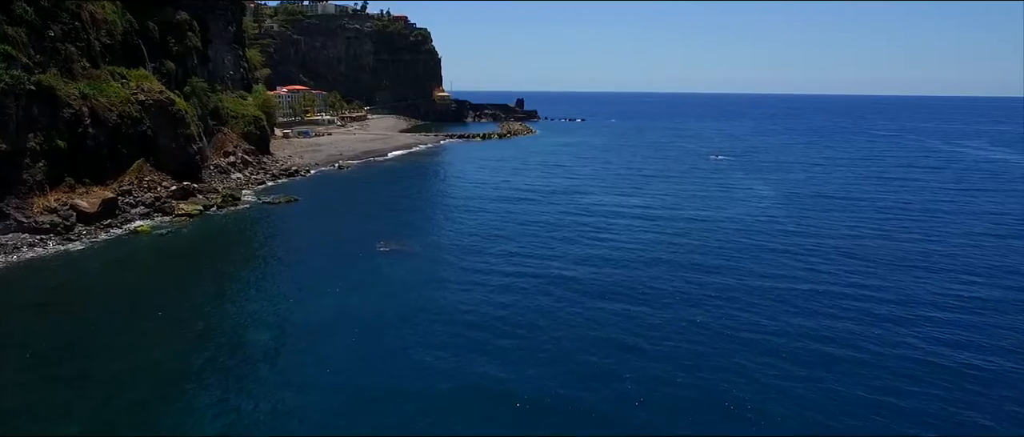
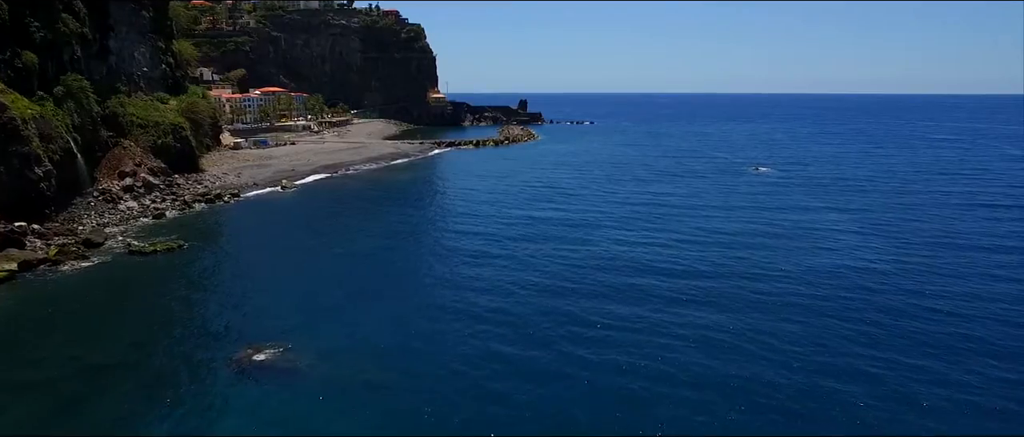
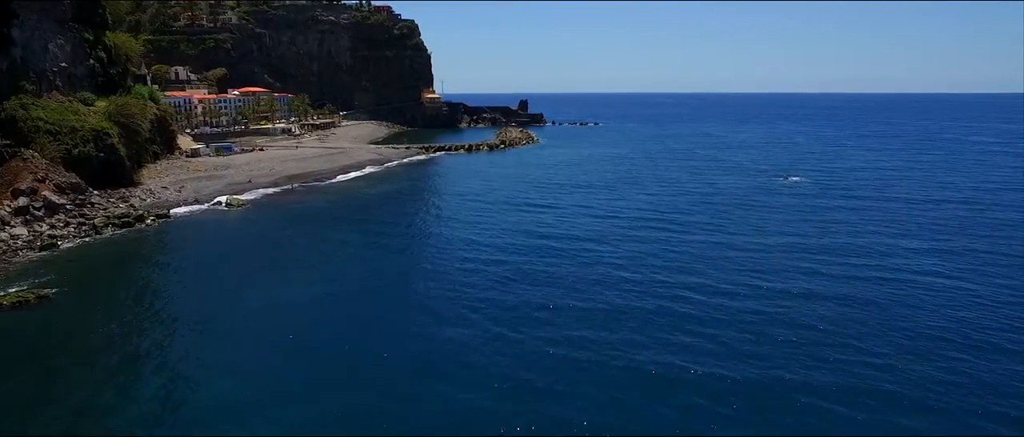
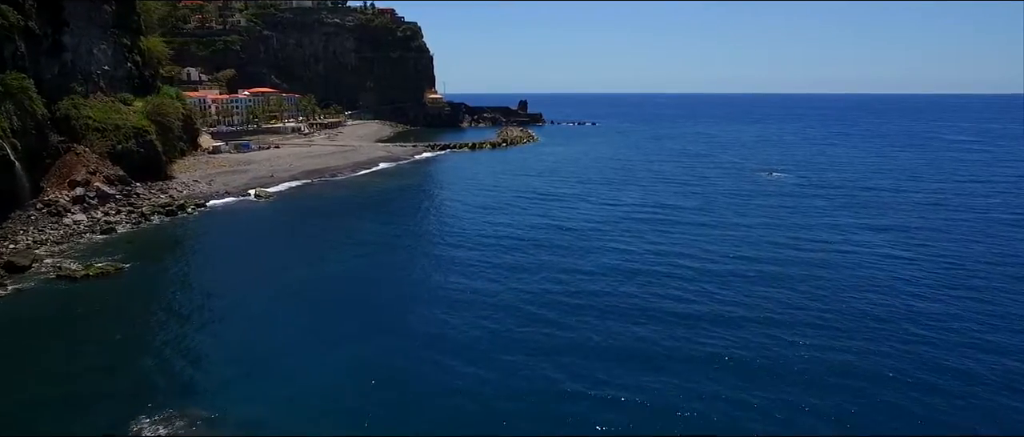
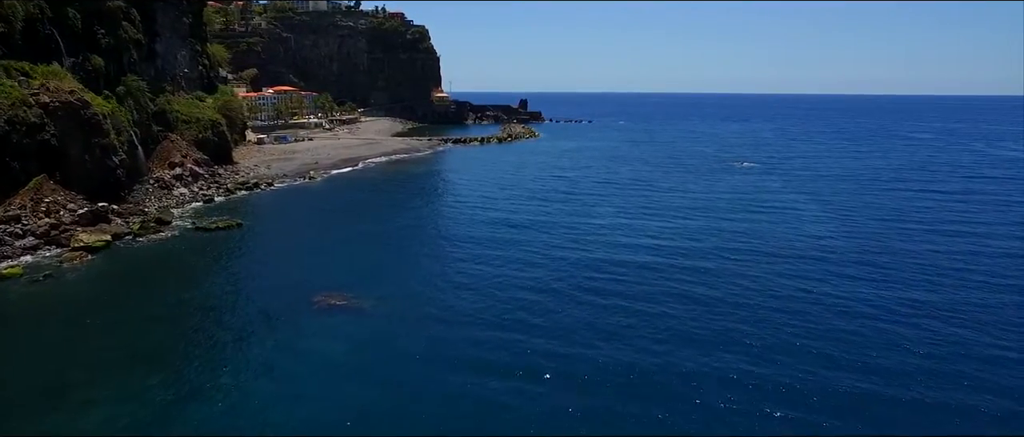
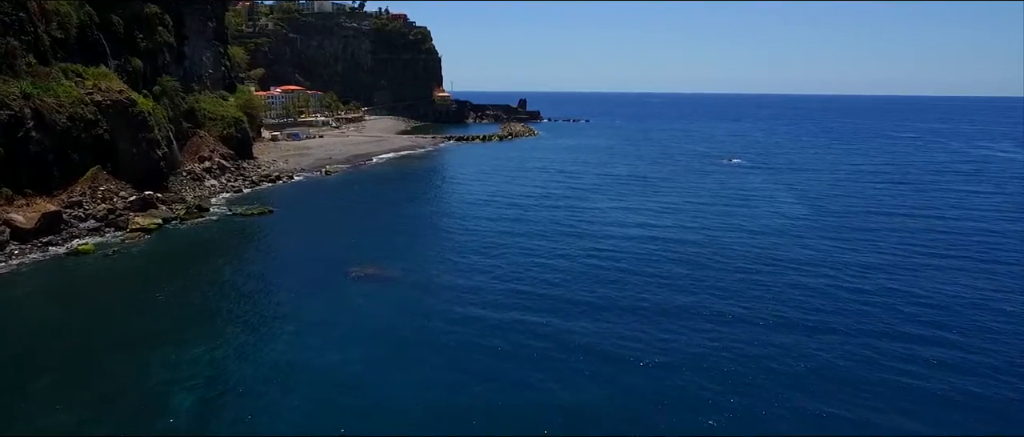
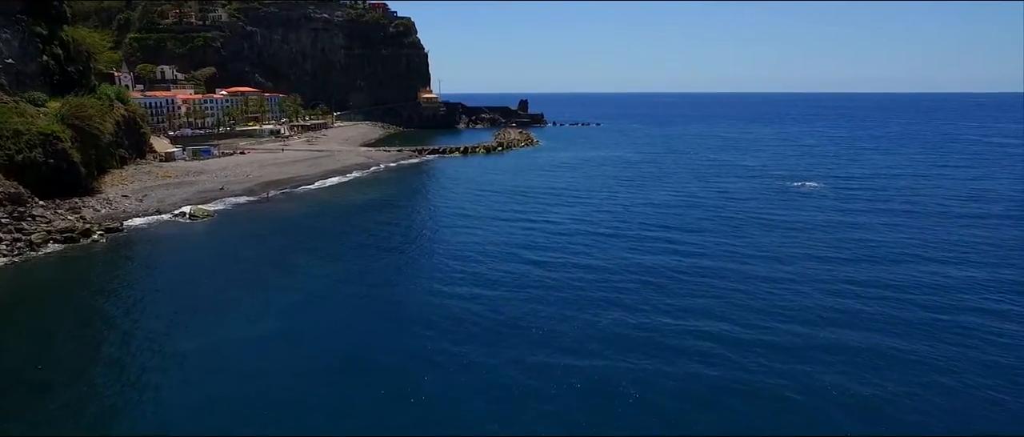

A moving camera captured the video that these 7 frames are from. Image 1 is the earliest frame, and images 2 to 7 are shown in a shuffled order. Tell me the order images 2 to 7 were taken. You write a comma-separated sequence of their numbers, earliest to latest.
6, 5, 2, 4, 3, 7
